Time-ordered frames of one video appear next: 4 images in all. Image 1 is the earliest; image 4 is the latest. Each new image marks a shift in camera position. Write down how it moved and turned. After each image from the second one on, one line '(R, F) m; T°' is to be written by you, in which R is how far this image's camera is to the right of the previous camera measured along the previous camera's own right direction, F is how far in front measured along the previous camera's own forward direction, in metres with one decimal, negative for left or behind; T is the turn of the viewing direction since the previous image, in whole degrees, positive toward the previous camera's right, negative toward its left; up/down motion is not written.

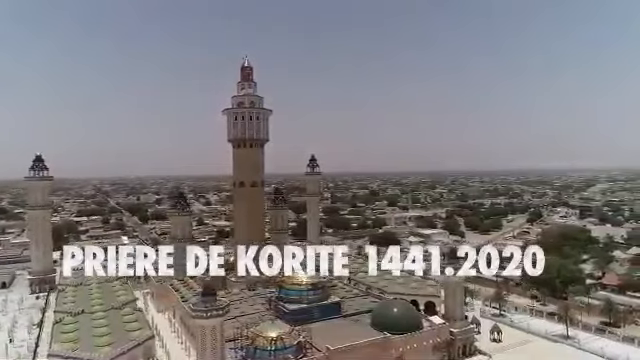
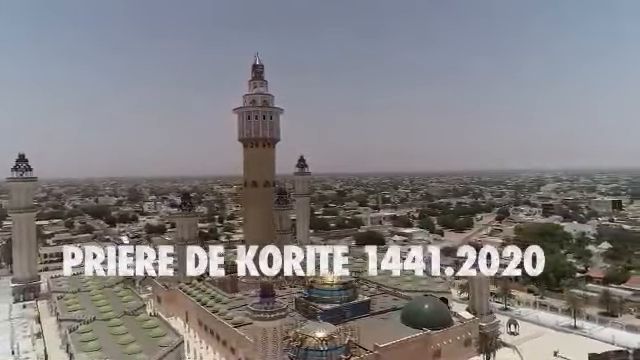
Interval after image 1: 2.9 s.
(-4.6, +0.2) m; +6°
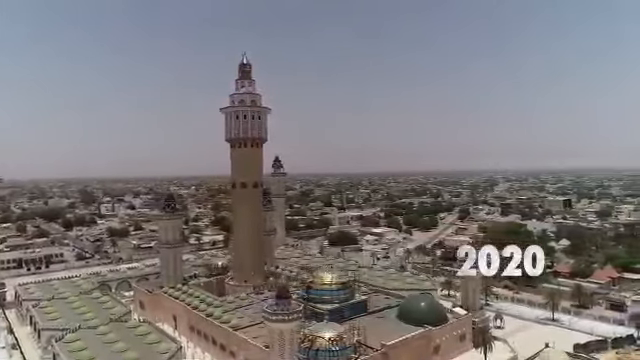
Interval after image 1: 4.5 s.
(-2.6, +0.1) m; +6°
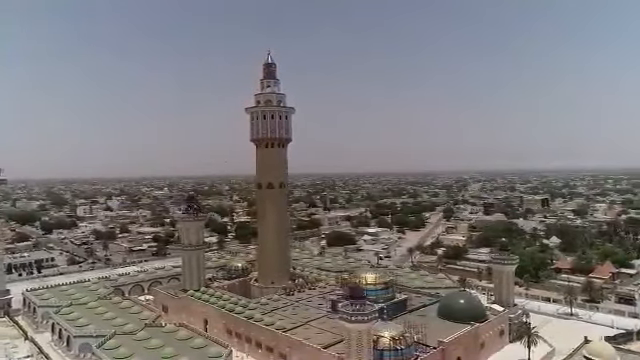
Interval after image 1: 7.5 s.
(-4.5, +0.3) m; +5°
